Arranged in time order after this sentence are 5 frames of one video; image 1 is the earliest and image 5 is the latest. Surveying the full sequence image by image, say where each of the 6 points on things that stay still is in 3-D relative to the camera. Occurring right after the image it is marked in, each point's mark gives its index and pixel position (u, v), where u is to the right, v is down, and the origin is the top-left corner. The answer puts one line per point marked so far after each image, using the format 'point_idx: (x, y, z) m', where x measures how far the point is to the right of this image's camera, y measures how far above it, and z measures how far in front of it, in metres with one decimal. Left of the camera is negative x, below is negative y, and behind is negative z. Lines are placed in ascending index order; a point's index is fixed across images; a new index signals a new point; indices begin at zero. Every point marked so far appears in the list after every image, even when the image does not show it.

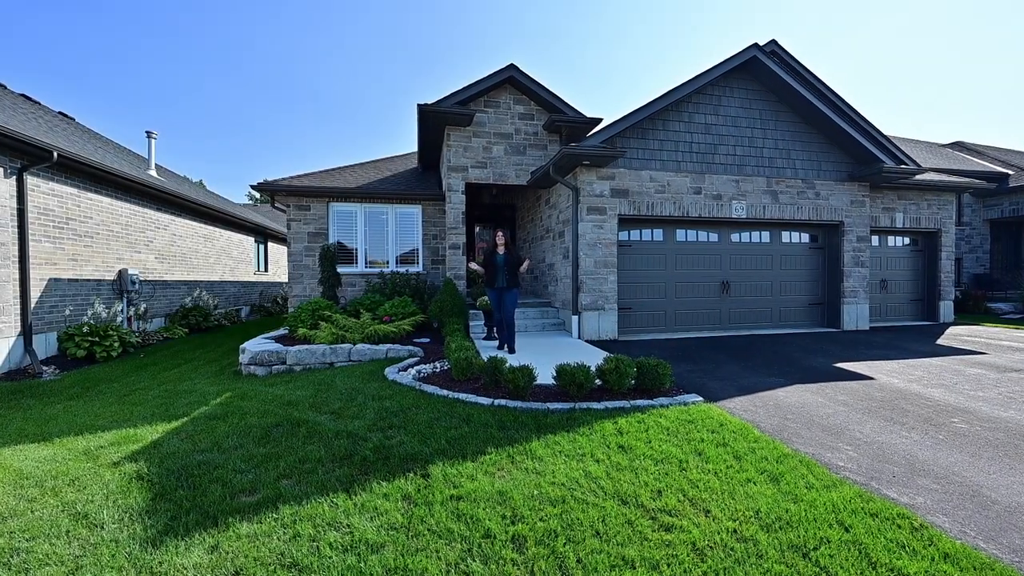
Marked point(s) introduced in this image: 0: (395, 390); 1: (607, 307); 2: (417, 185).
0: (-1.3, -1.1, +4.4) m
1: (+1.7, -0.3, +7.2) m
2: (-2.3, +2.5, +9.8) m
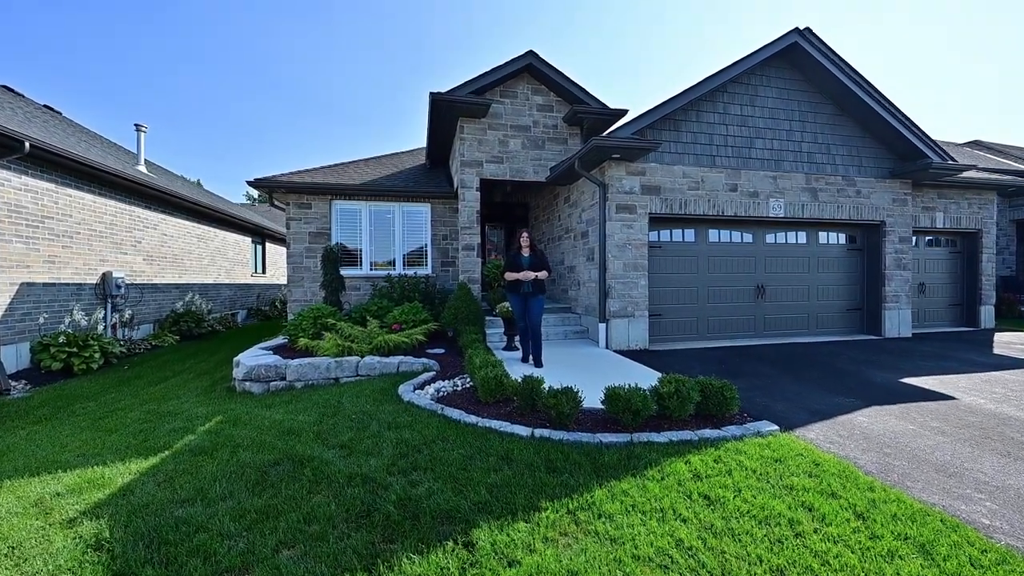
0: (-0.9, -1.2, +3.8) m
1: (+2.0, -0.4, +6.6) m
2: (-2.0, +2.4, +9.2) m
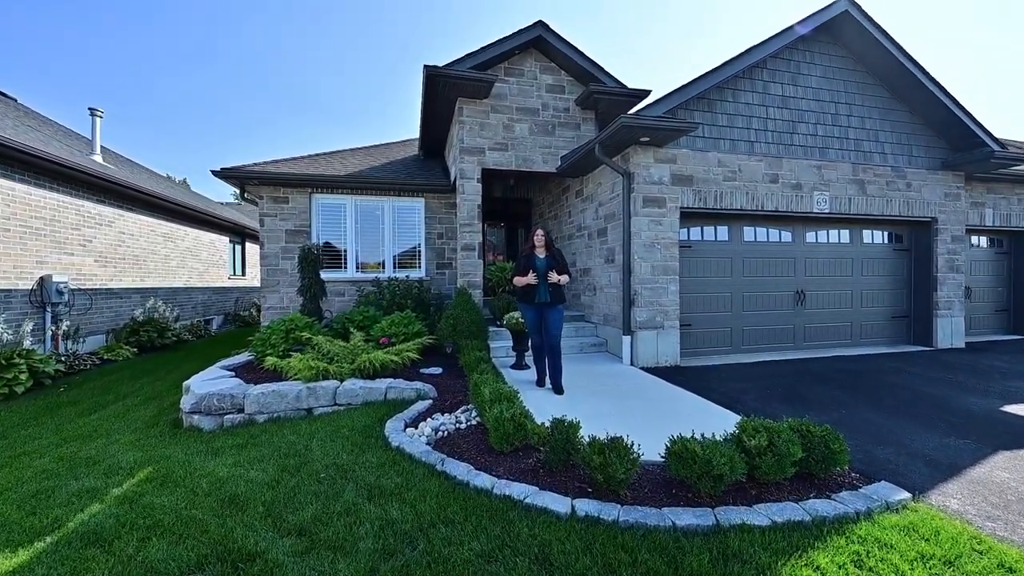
0: (-0.7, -1.3, +2.8) m
1: (+2.2, -0.5, +5.6) m
2: (-1.9, +2.3, +8.2) m
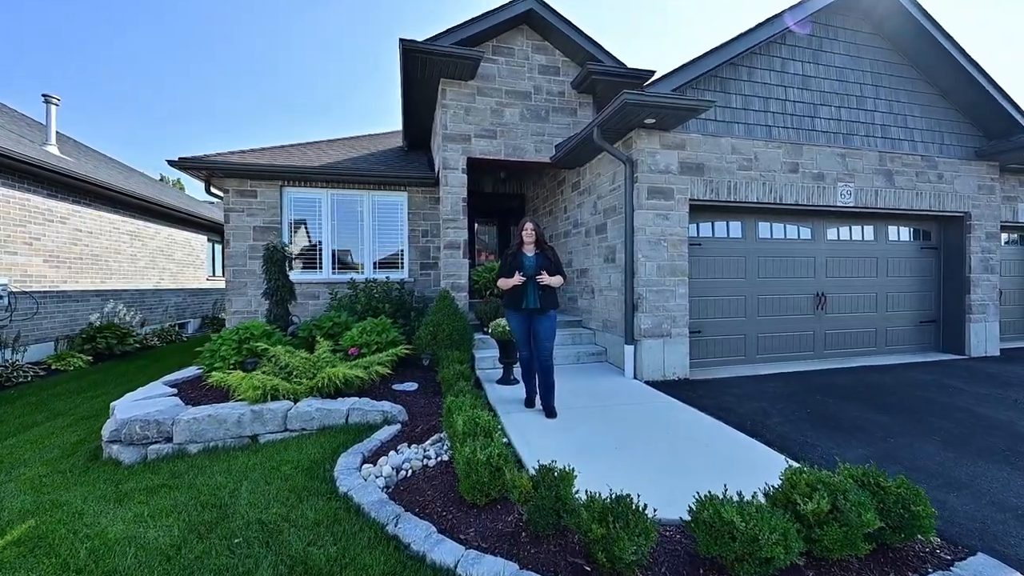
0: (-0.9, -1.3, +2.1) m
1: (+2.0, -0.5, +5.0) m
2: (-2.1, +2.3, +7.5) m
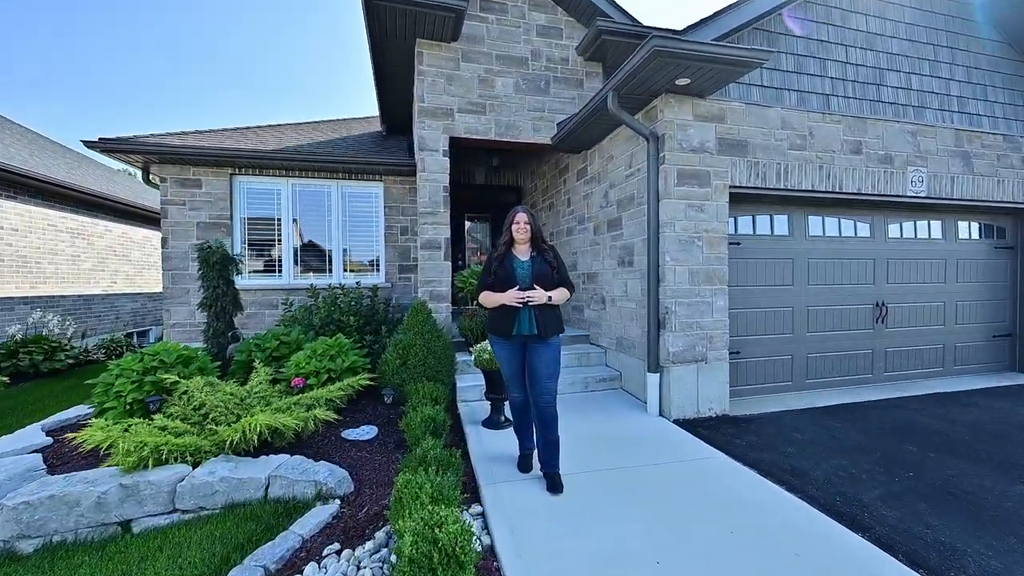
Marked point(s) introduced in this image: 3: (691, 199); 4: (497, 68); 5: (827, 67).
0: (-1.0, -1.4, +1.0) m
1: (+1.9, -0.7, +3.9) m
2: (-2.2, +2.2, +6.4) m
3: (+1.7, +0.9, +3.8) m
4: (-0.2, +2.8, +5.0) m
5: (+3.3, +2.3, +4.3) m
